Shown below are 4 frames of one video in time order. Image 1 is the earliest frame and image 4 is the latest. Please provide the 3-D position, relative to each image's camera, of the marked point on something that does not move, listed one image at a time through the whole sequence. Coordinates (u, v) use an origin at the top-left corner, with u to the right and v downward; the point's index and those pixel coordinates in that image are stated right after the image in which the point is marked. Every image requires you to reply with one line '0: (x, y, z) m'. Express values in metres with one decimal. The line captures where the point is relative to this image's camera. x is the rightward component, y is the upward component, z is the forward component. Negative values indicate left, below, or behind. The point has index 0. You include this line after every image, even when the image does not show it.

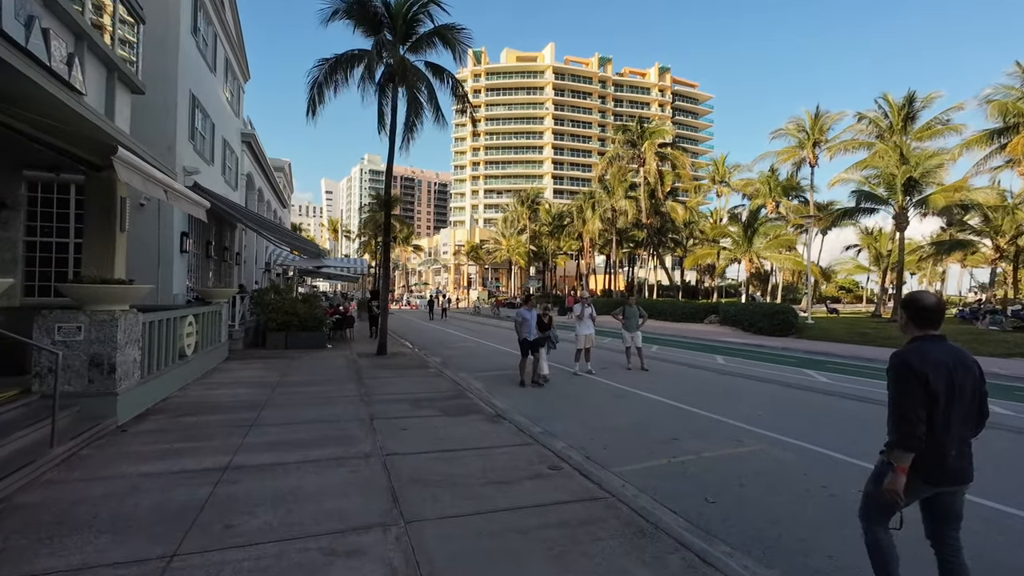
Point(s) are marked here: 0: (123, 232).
0: (-9.2, +1.3, +11.4) m
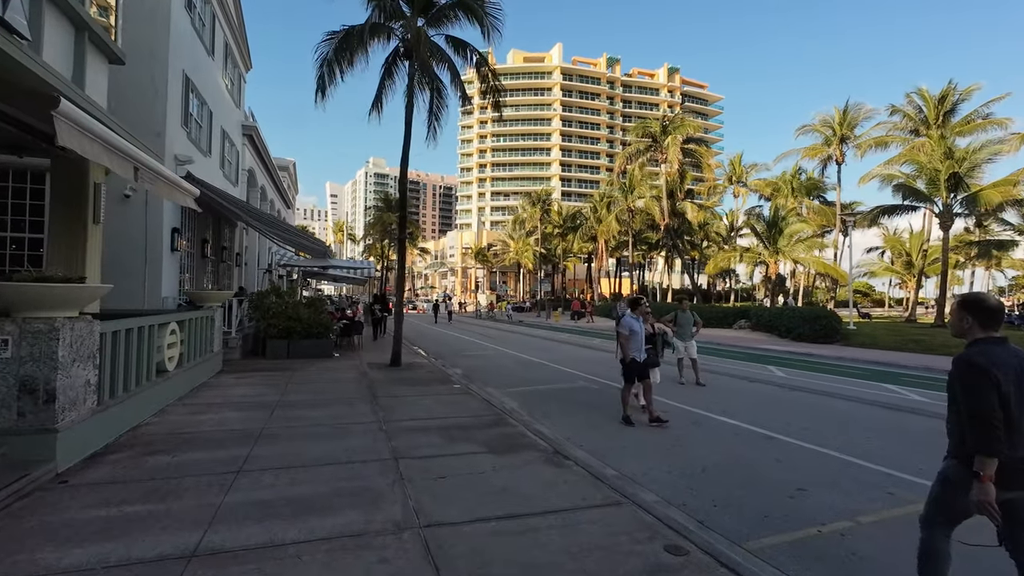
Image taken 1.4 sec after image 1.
0: (-8.3, +1.3, +9.7) m
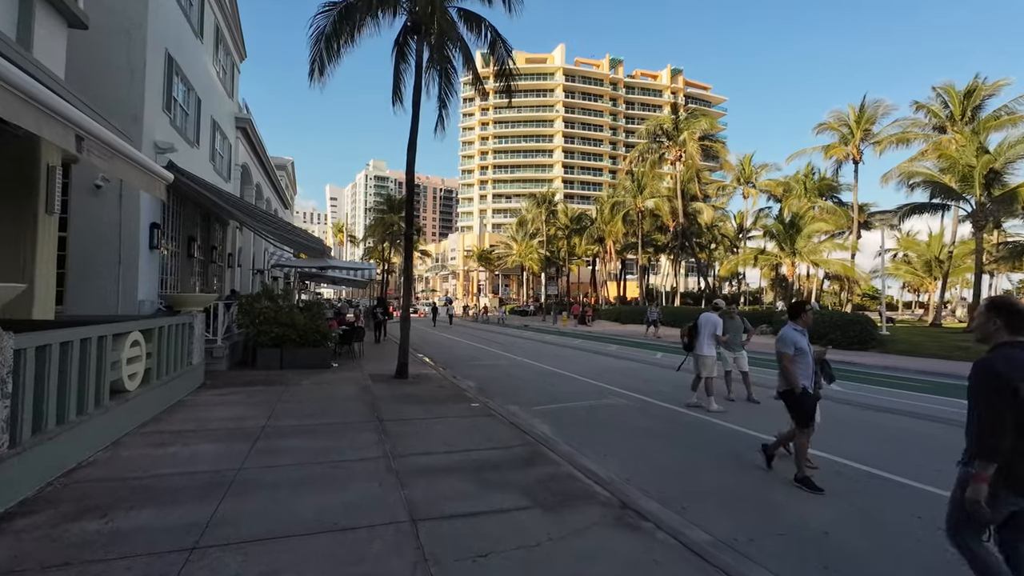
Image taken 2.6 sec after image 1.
0: (-7.8, +1.3, +8.2) m
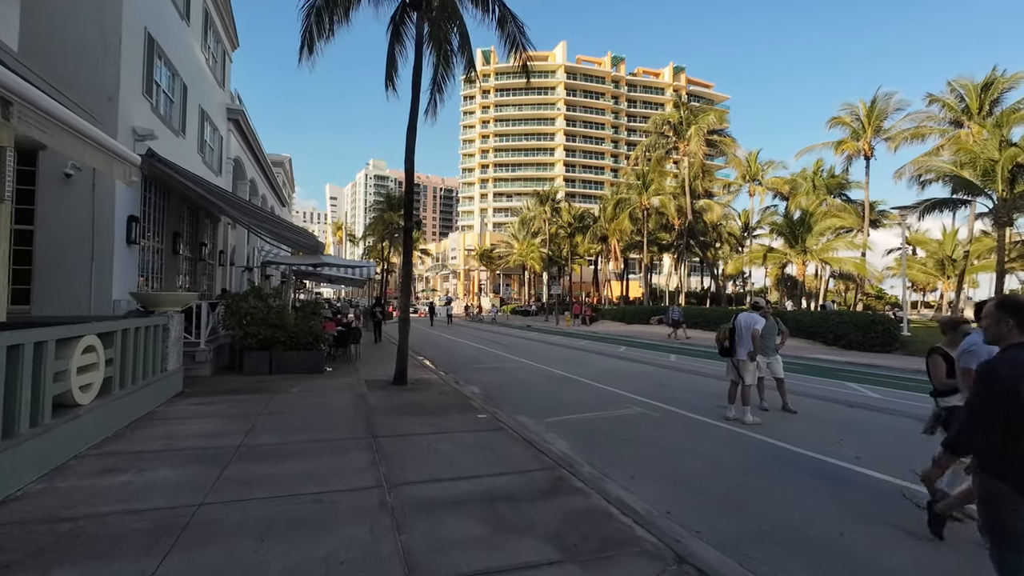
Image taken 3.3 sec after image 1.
0: (-7.6, +1.3, +7.2) m
